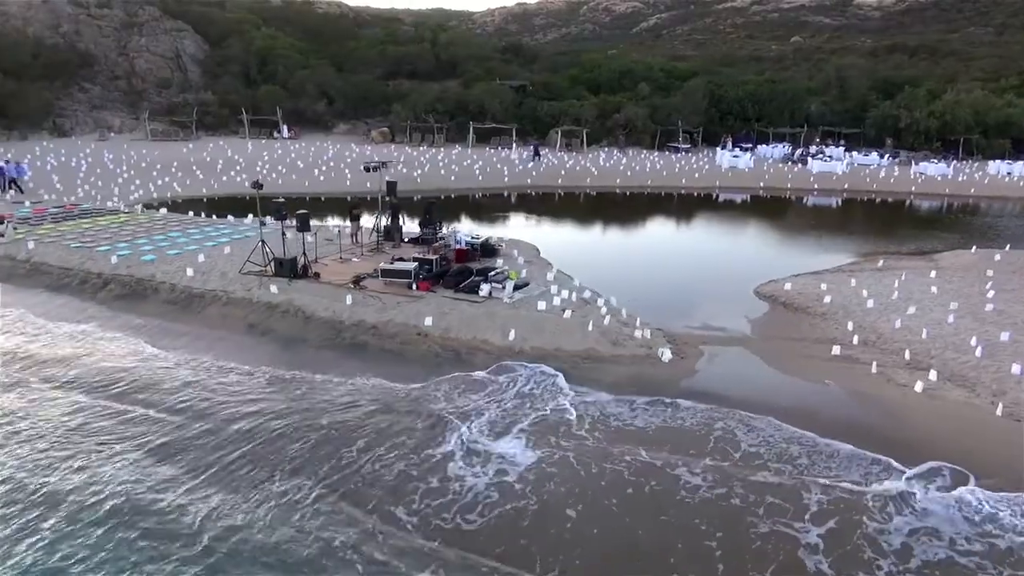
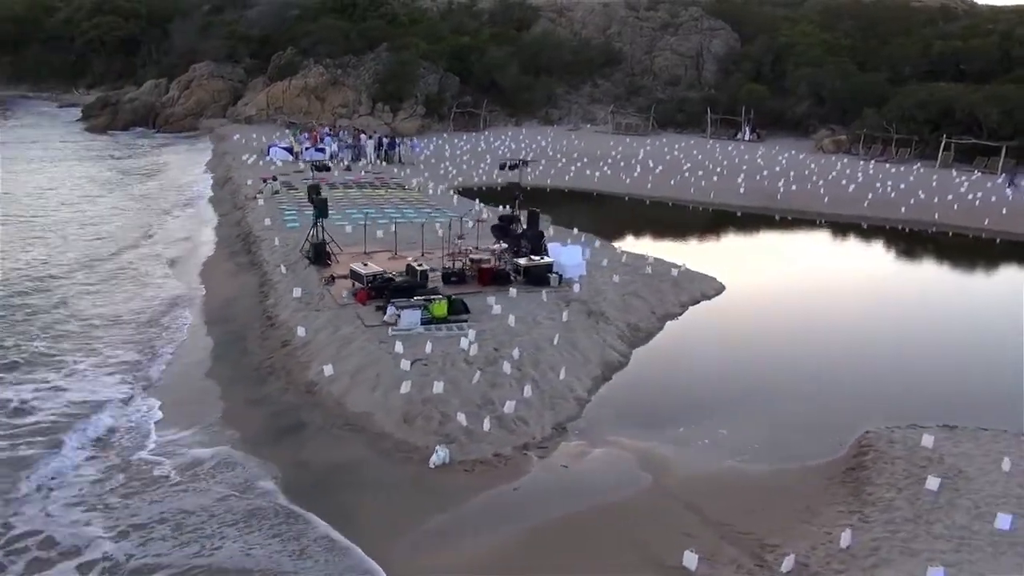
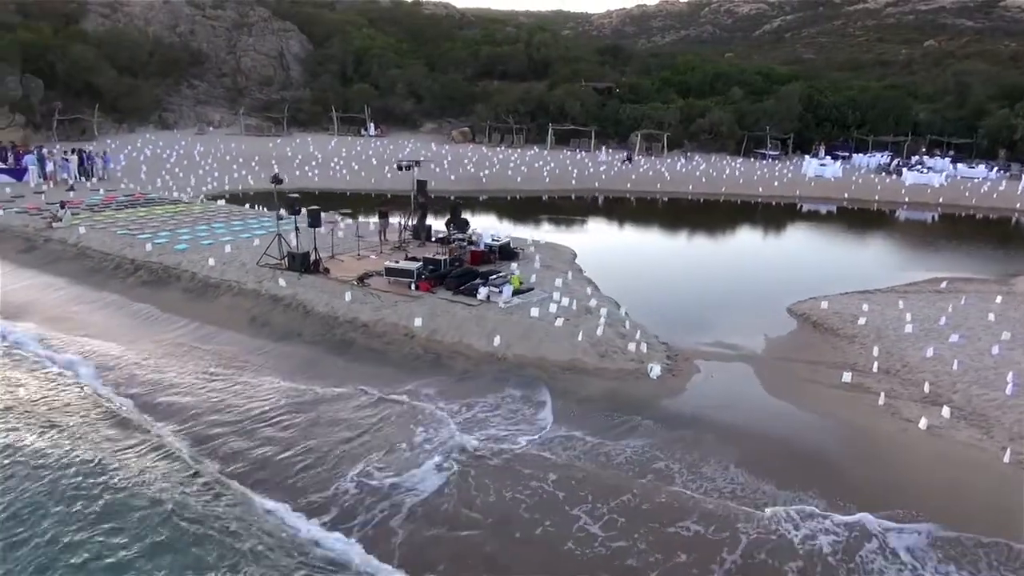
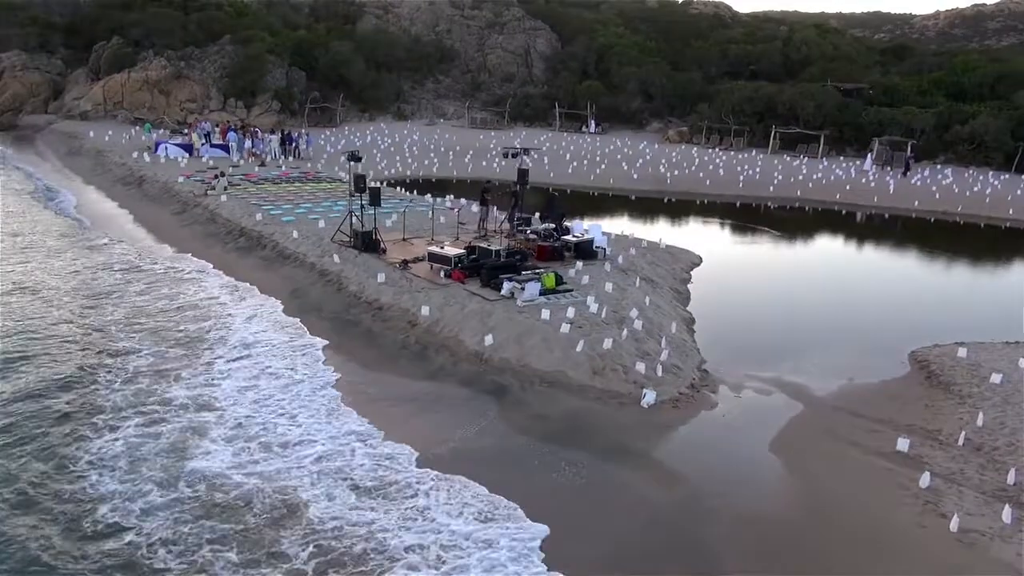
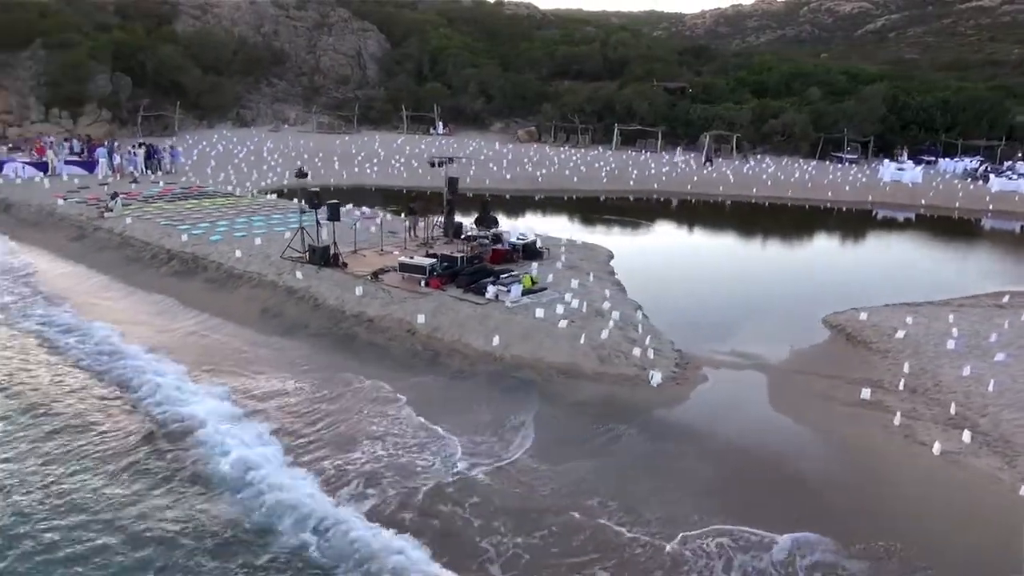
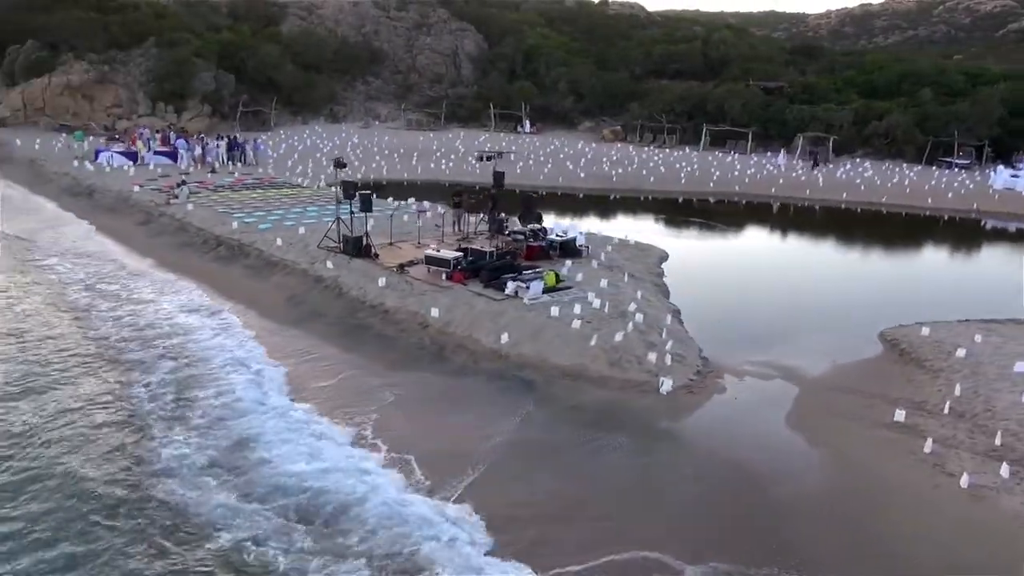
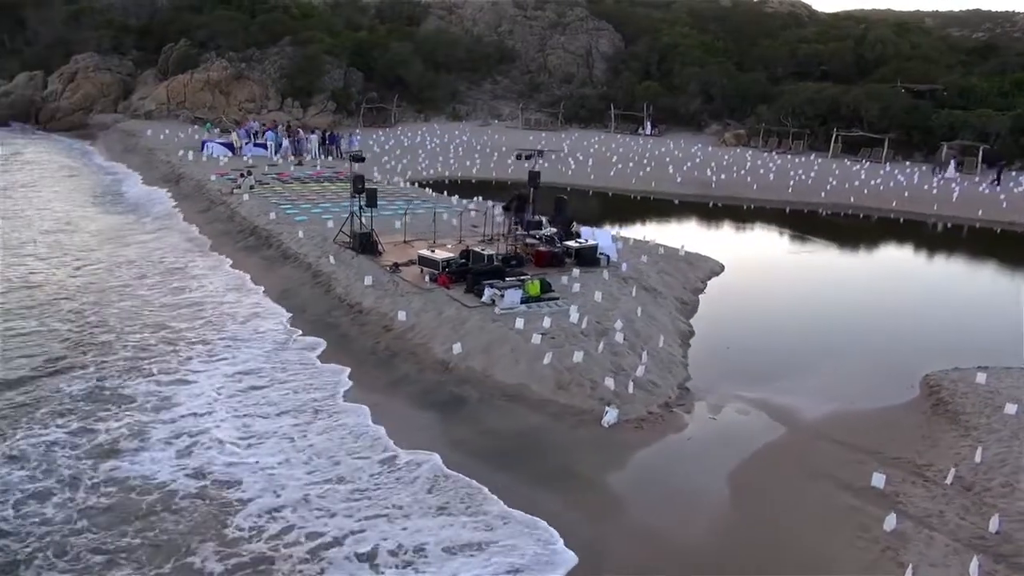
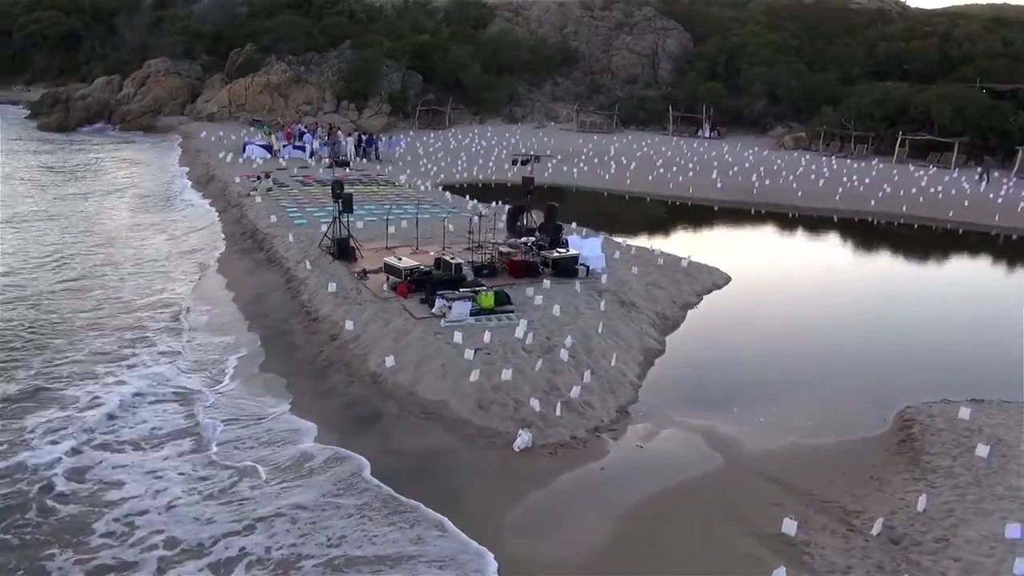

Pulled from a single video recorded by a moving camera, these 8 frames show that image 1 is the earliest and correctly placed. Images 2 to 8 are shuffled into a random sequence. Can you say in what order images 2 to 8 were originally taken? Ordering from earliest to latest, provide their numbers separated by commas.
3, 5, 6, 4, 7, 8, 2
